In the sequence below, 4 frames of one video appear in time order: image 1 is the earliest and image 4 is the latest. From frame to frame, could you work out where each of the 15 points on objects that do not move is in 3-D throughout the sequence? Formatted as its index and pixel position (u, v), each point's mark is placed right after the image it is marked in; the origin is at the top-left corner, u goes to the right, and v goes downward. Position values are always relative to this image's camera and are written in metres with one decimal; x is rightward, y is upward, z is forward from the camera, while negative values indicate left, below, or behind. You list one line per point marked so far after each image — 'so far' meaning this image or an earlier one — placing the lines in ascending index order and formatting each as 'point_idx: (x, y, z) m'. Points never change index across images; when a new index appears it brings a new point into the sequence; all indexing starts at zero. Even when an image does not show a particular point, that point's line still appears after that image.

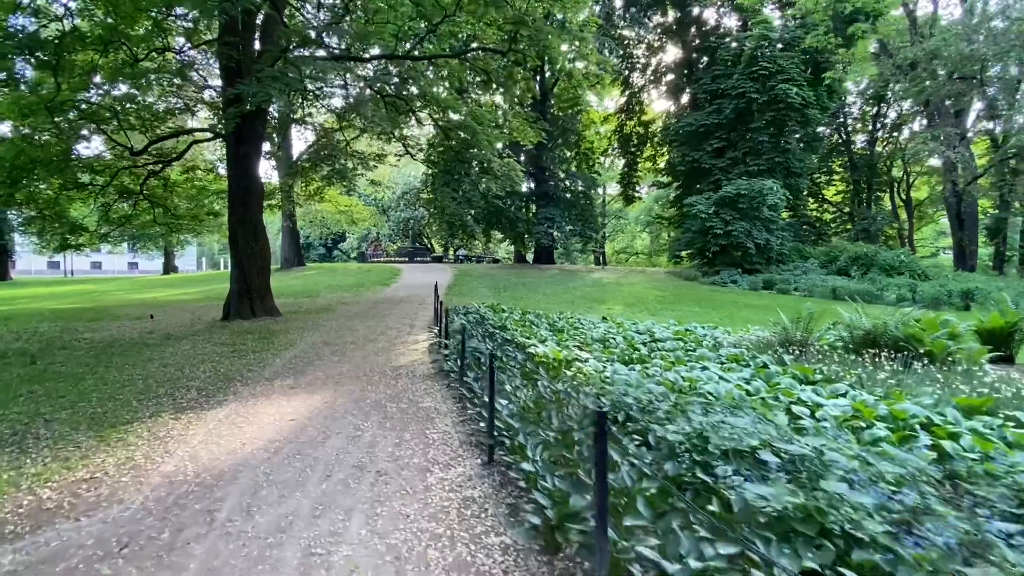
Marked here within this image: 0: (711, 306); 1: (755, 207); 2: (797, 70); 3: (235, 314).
0: (+4.4, -0.4, +13.1) m
1: (+7.5, +2.5, +18.5) m
2: (+8.6, +6.6, +18.1) m
3: (-4.8, -0.5, +10.4) m
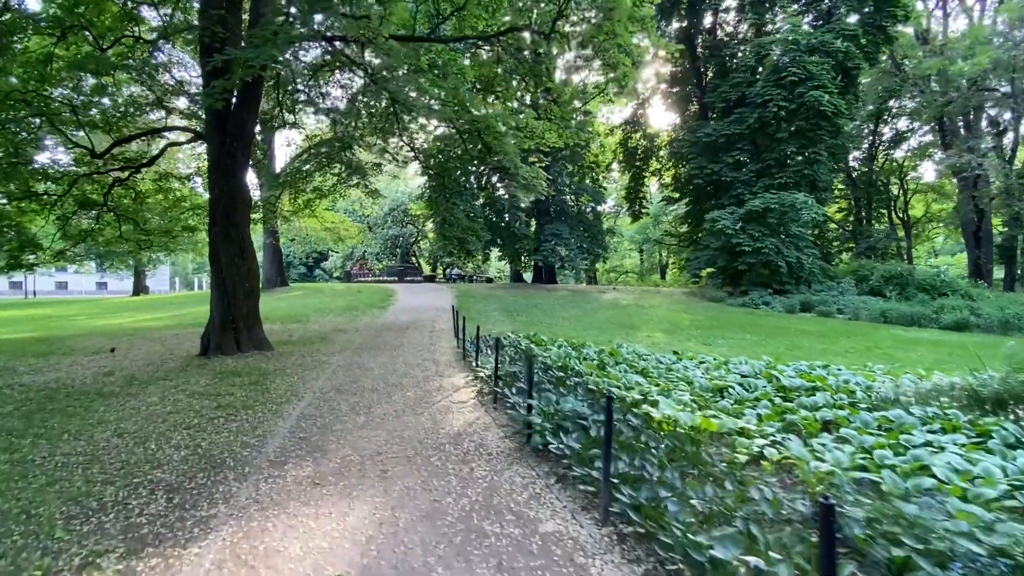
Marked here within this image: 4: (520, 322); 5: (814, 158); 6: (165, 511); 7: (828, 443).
0: (+4.8, -0.9, +11.6) m
1: (+7.8, +1.9, +17.2) m
2: (+8.9, +6.0, +17.0) m
3: (-4.2, -0.9, +8.5) m
4: (+0.2, -0.7, +13.3) m
5: (+8.9, +3.8, +17.8) m
6: (-1.7, -1.1, +2.9) m
7: (+1.7, -0.9, +3.4) m
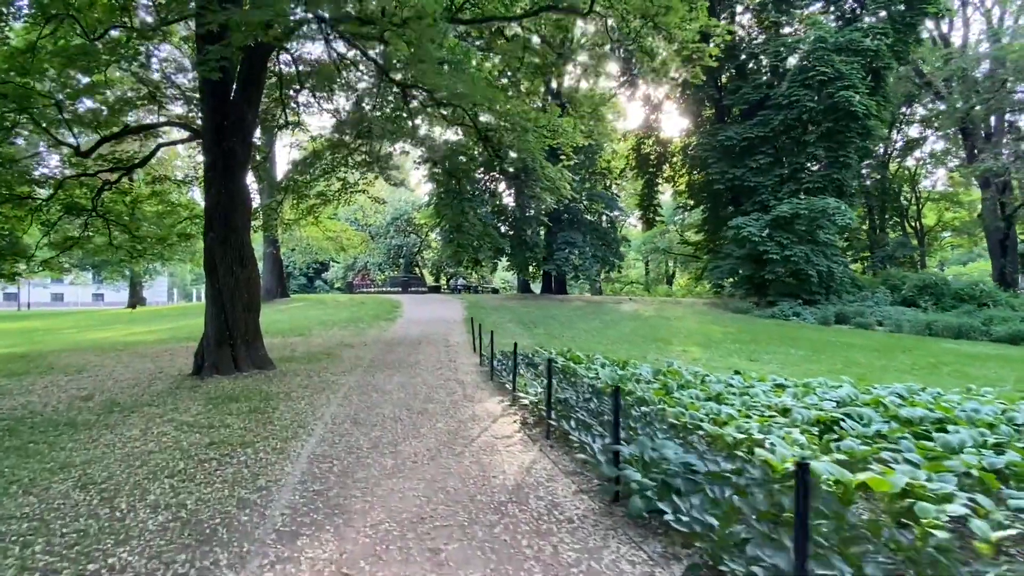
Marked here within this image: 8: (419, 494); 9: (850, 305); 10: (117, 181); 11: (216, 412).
0: (+5.2, -1.1, +10.7) m
1: (+8.2, +1.6, +16.3) m
2: (+9.3, +5.7, +16.2) m
3: (-3.8, -1.0, +7.6) m
4: (+0.6, -1.0, +12.3) m
5: (+9.3, +3.6, +16.9) m
6: (-1.3, -1.1, +2.0) m
7: (+2.1, -0.9, +2.4) m
8: (-0.5, -1.1, +3.2) m
9: (+8.8, -0.4, +15.7) m
10: (-7.6, +2.1, +11.6) m
11: (-2.7, -1.1, +5.4) m
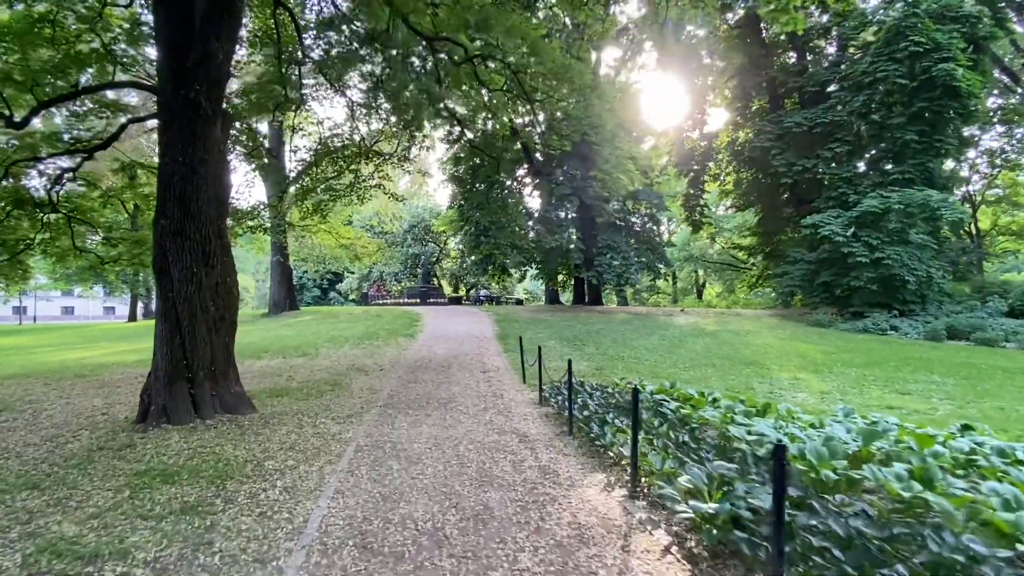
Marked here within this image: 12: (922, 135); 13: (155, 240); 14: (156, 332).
0: (+6.0, -1.2, +8.2) m
1: (+9.1, +1.4, +13.8) m
2: (+10.2, +5.5, +13.7) m
3: (-3.1, -1.1, +5.4) m
4: (+1.4, -1.1, +10.0) m
5: (+10.2, +3.4, +14.4) m
6: (-0.7, -1.1, -0.3) m
7: (+2.7, -0.9, 0.0) m
8: (+0.1, -1.1, +0.9) m
9: (+9.6, -0.6, +13.1) m
10: (-6.8, +1.9, +9.5) m
11: (-2.0, -1.2, +3.2) m
12: (+9.8, +3.7, +14.5) m
13: (-3.2, +0.4, +5.5) m
14: (-3.2, -0.4, +5.6) m
